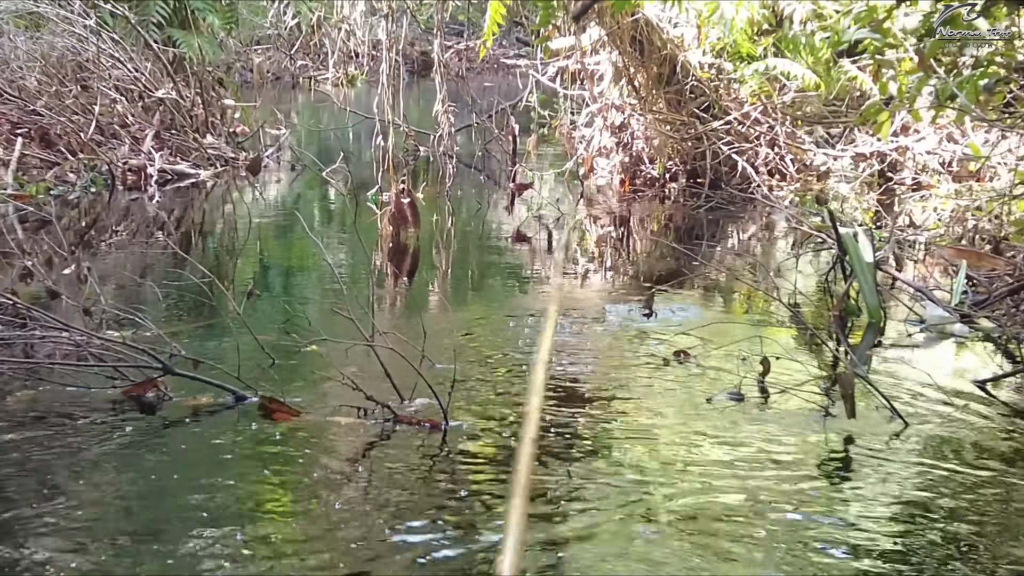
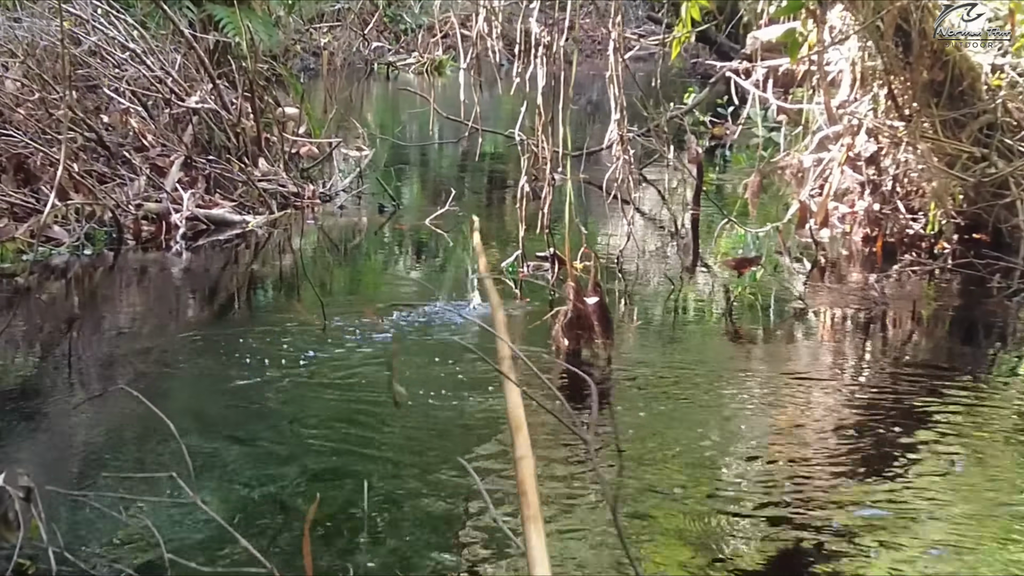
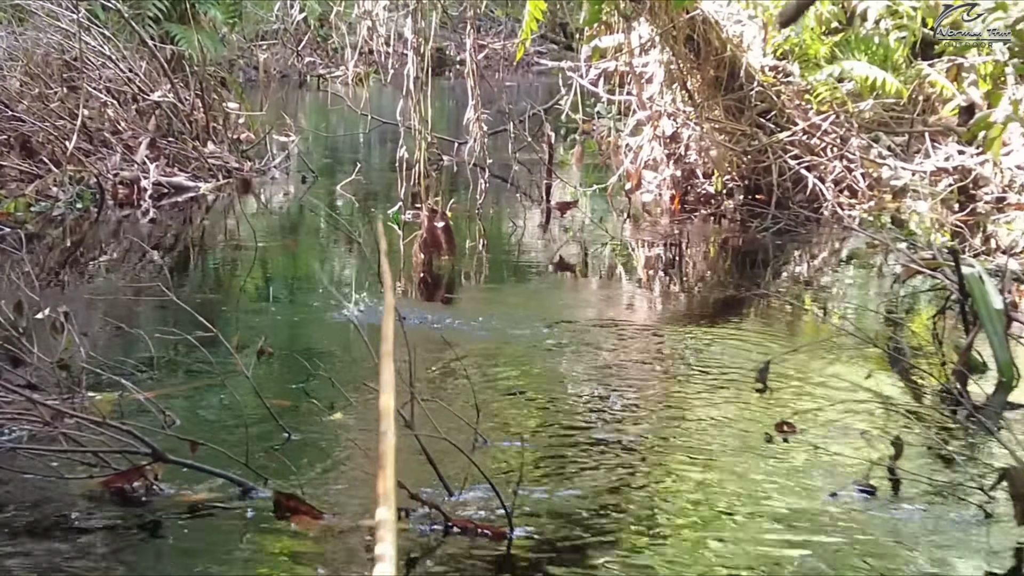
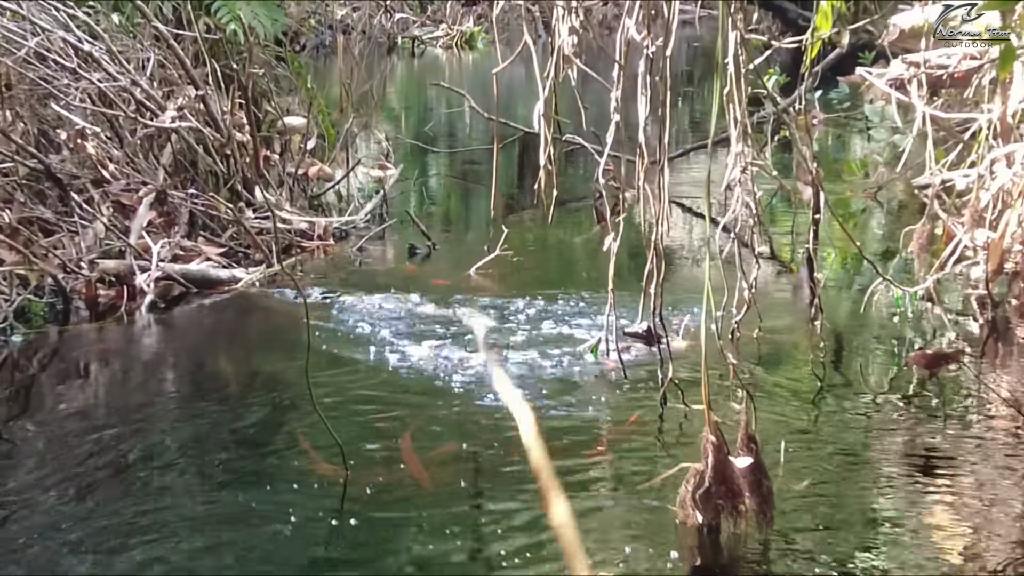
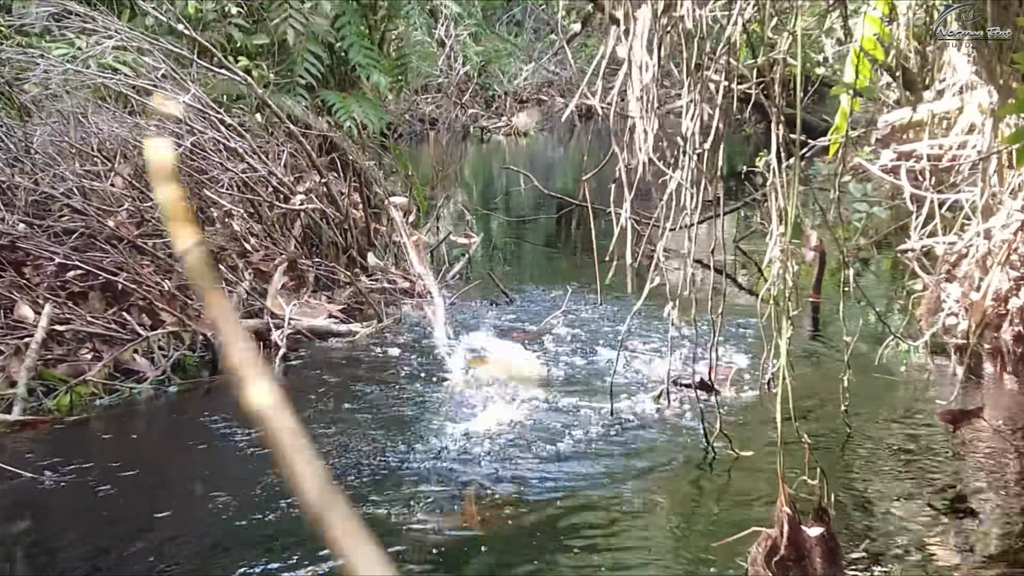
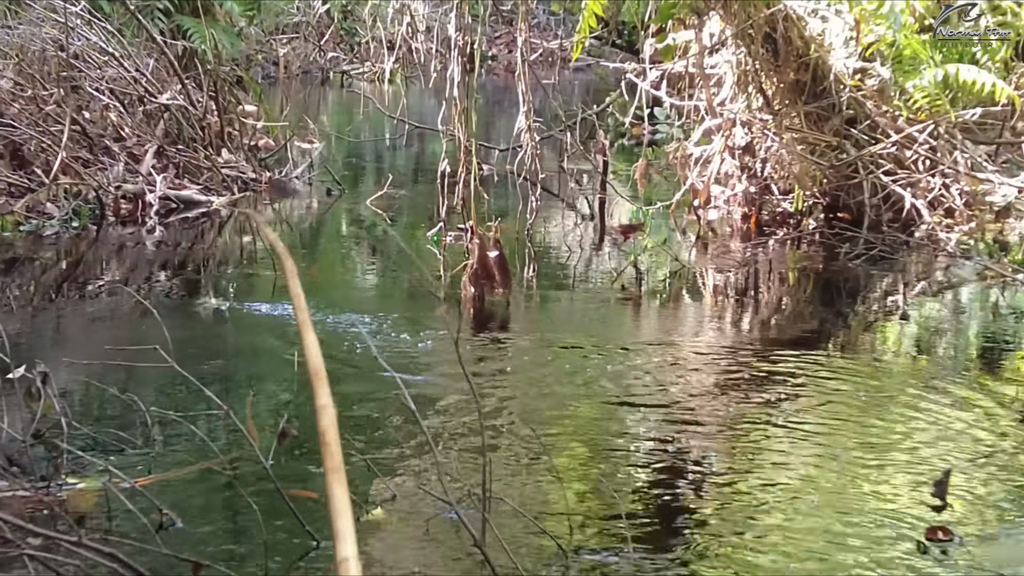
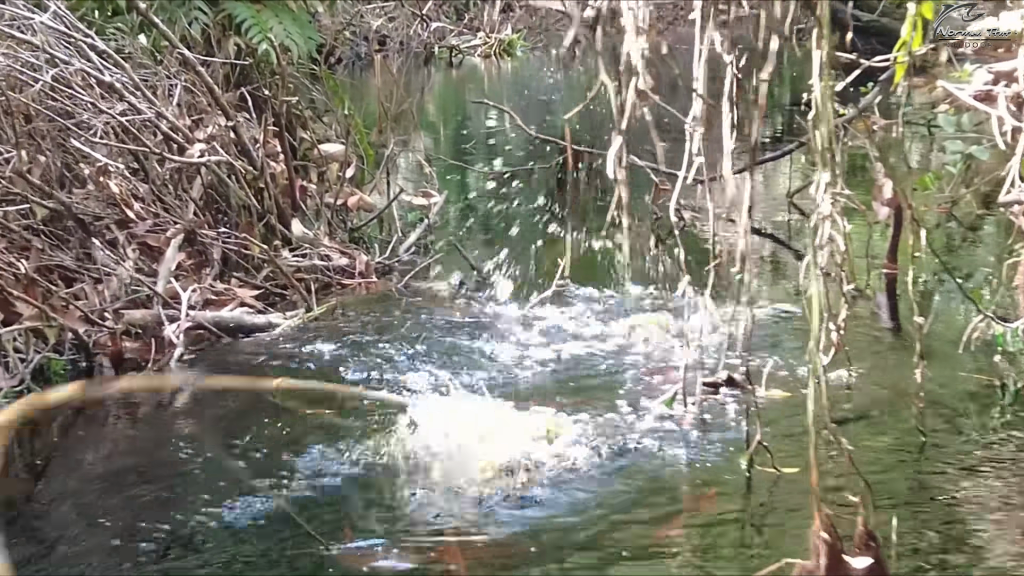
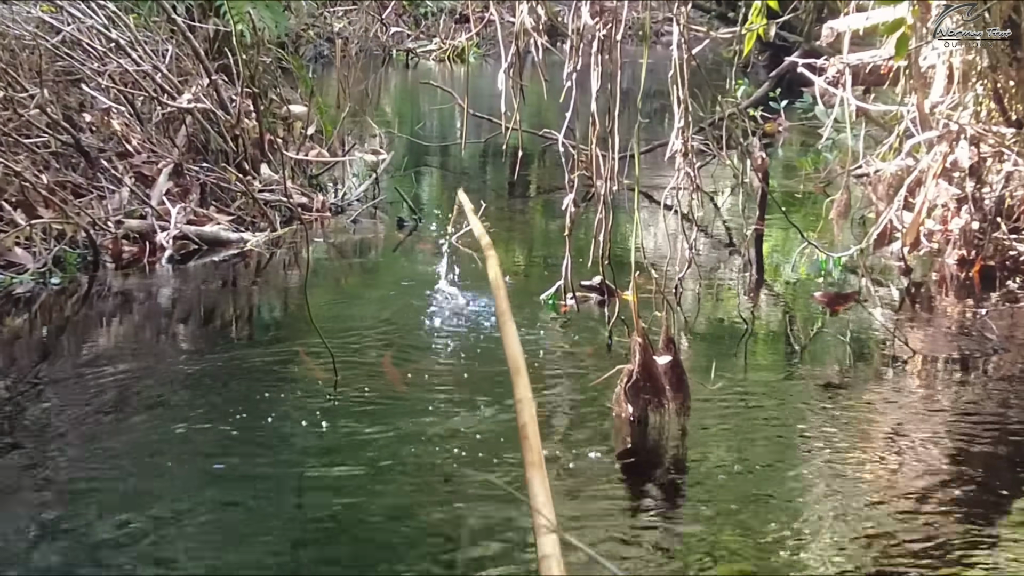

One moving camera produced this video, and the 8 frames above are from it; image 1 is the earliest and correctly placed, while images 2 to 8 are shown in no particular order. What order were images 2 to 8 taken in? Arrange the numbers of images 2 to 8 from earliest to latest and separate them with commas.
3, 6, 2, 8, 4, 7, 5
